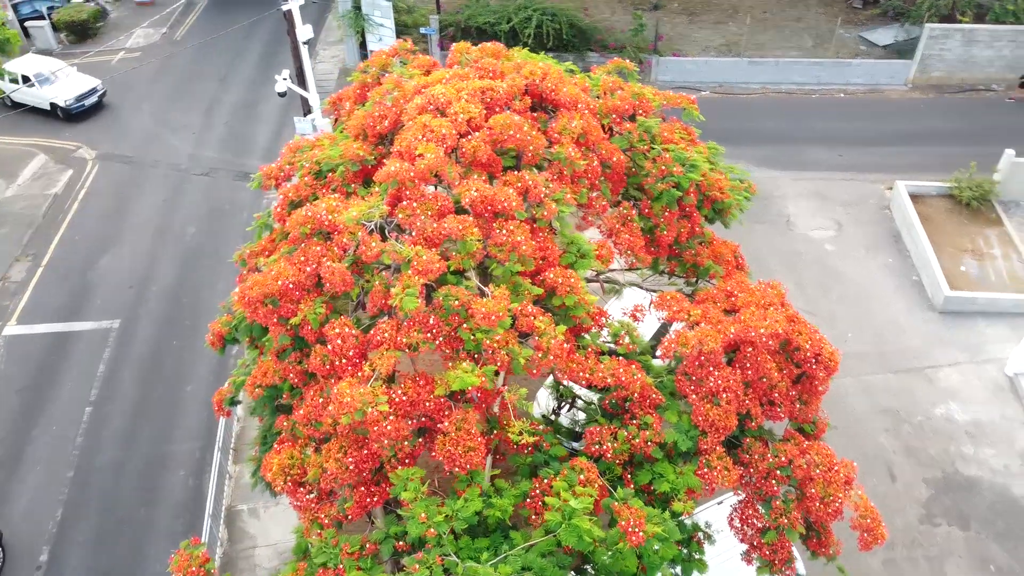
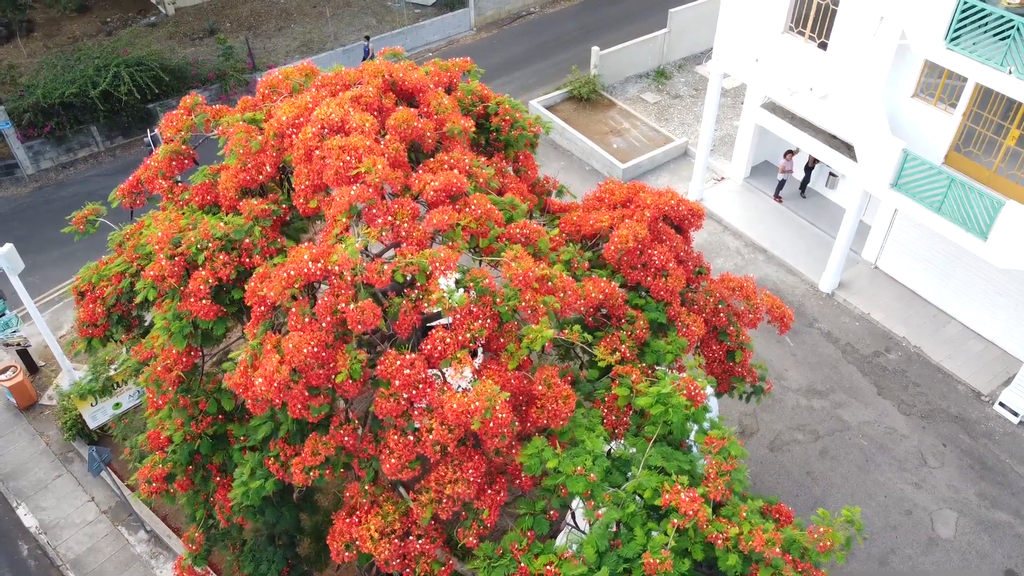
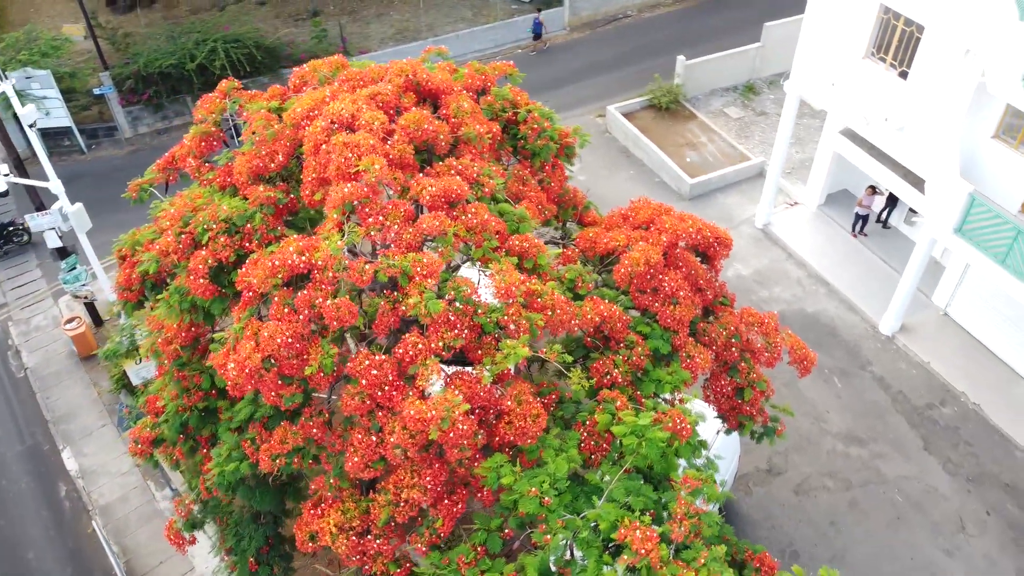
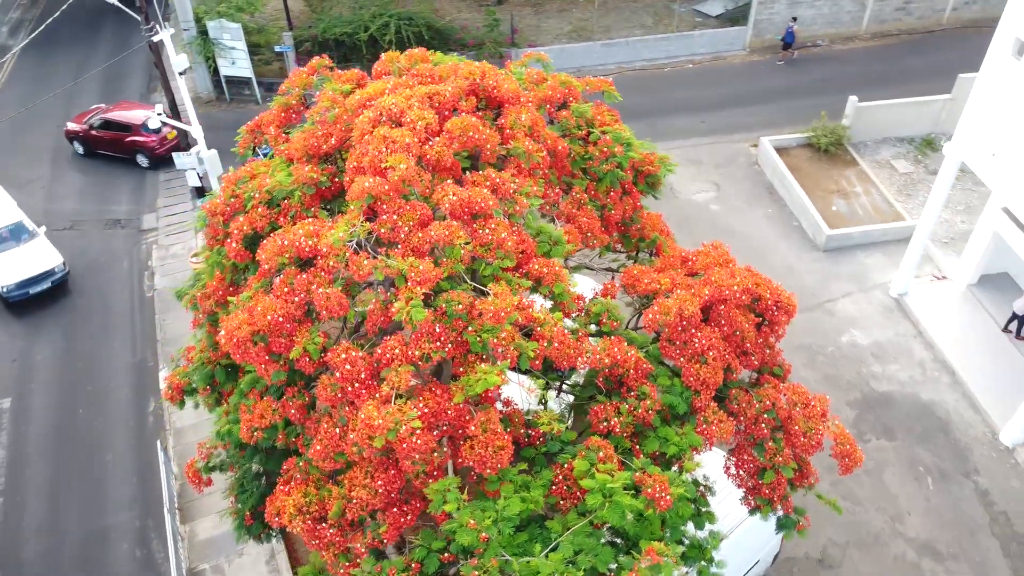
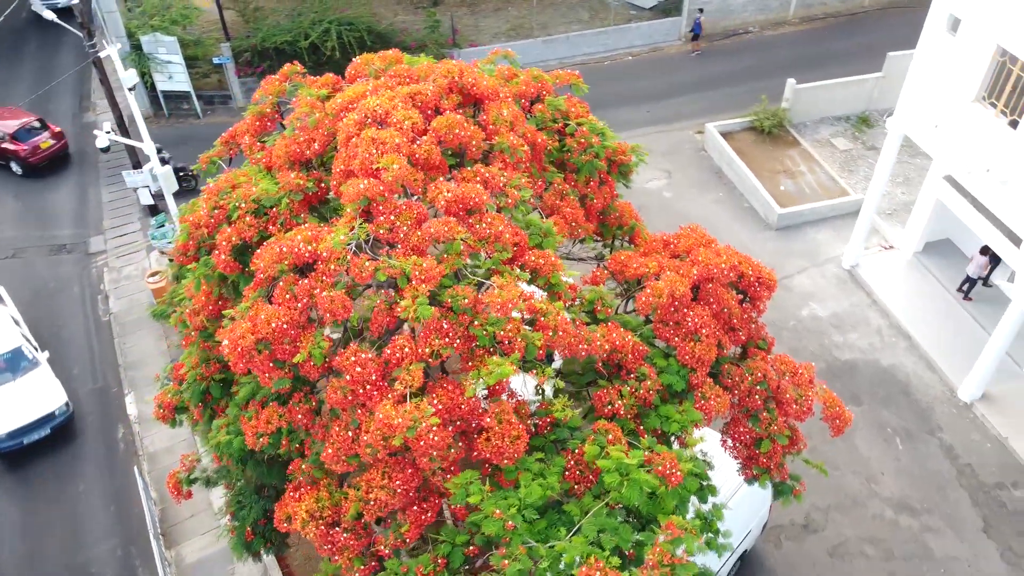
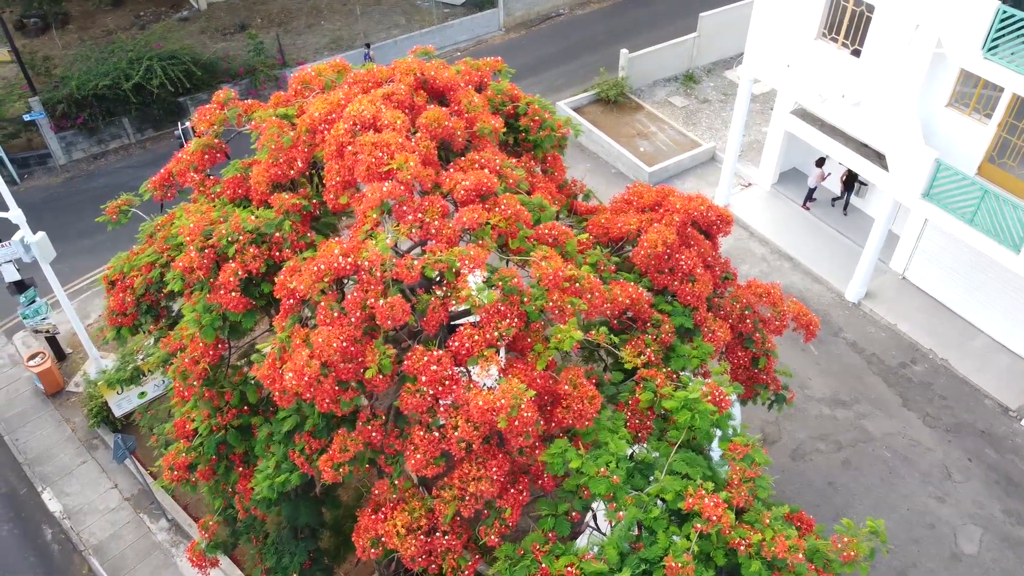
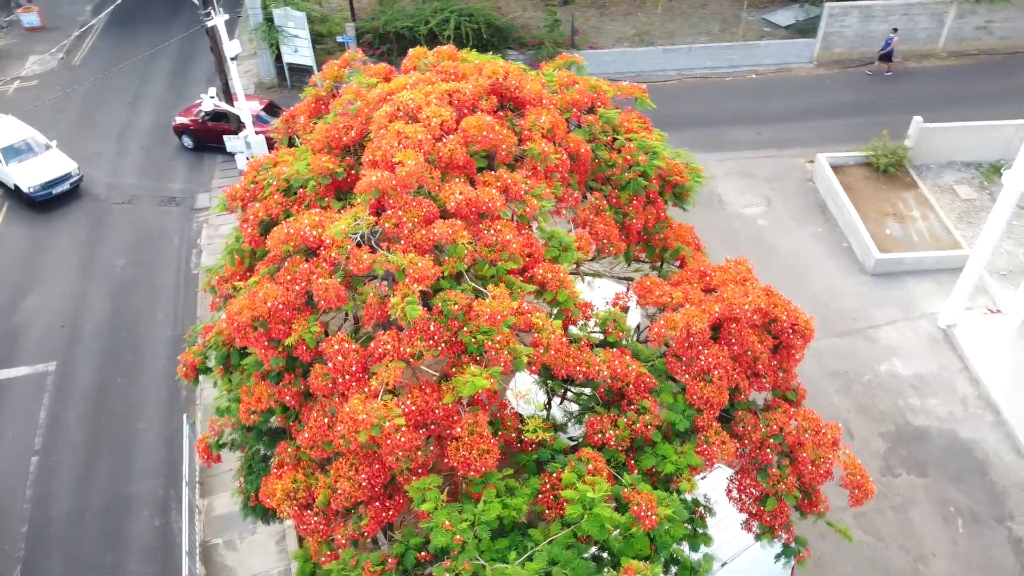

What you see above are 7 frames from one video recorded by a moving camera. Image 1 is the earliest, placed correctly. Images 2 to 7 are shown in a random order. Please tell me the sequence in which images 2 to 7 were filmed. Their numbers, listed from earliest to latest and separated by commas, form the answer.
7, 4, 5, 3, 2, 6
